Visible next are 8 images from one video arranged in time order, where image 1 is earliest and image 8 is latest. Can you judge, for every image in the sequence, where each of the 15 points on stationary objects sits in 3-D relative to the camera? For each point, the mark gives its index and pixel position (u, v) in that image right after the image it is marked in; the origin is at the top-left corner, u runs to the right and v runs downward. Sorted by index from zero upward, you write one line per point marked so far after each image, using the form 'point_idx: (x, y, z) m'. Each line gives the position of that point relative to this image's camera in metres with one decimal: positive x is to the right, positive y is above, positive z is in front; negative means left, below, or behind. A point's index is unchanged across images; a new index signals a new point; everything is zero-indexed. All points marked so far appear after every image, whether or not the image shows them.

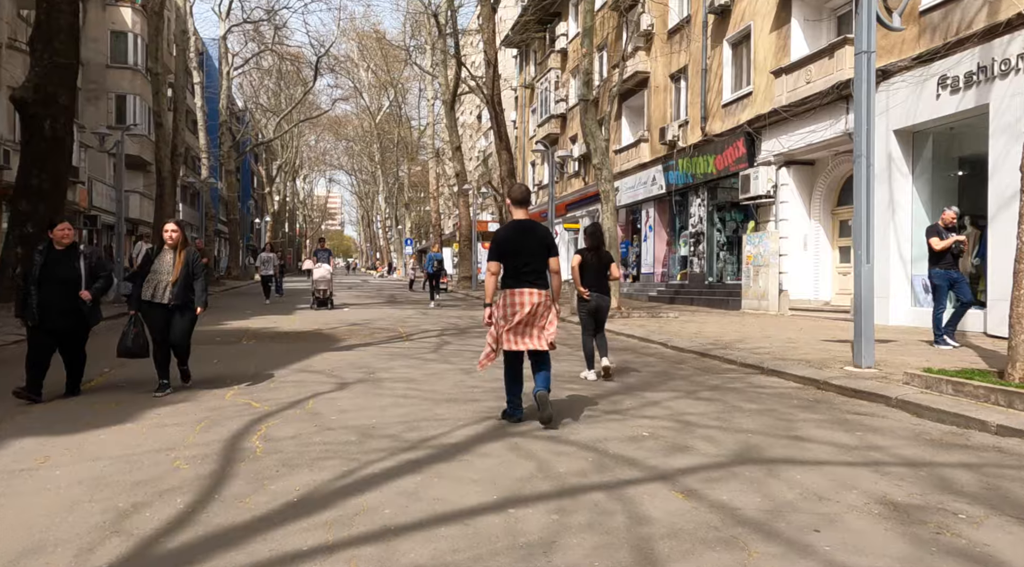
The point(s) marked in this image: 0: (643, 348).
0: (+1.7, -0.9, +10.8) m
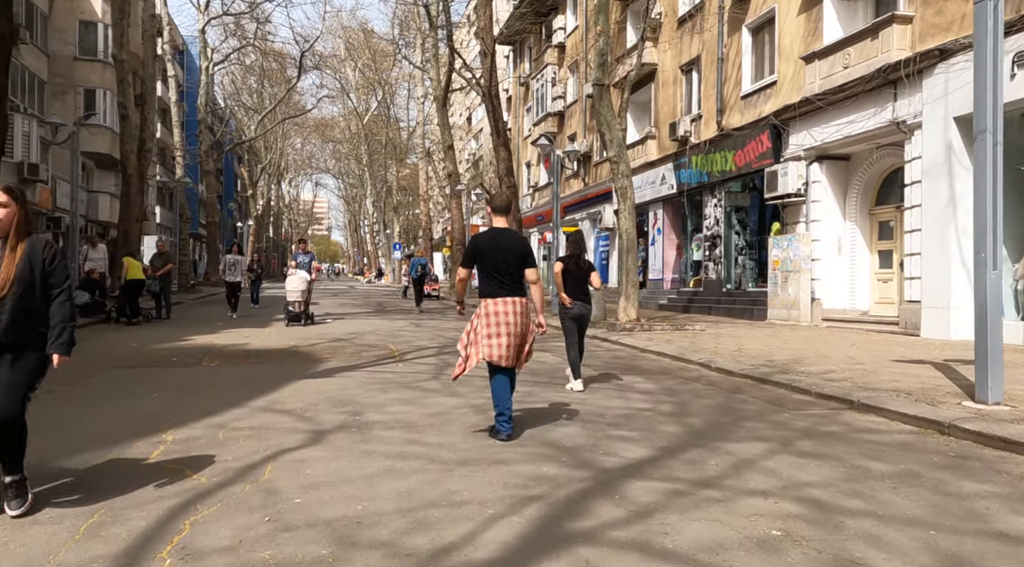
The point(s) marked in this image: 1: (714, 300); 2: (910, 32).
0: (+1.9, -1.0, +9.0) m
1: (+5.0, -0.4, +19.6) m
2: (+7.1, +4.5, +14.4) m
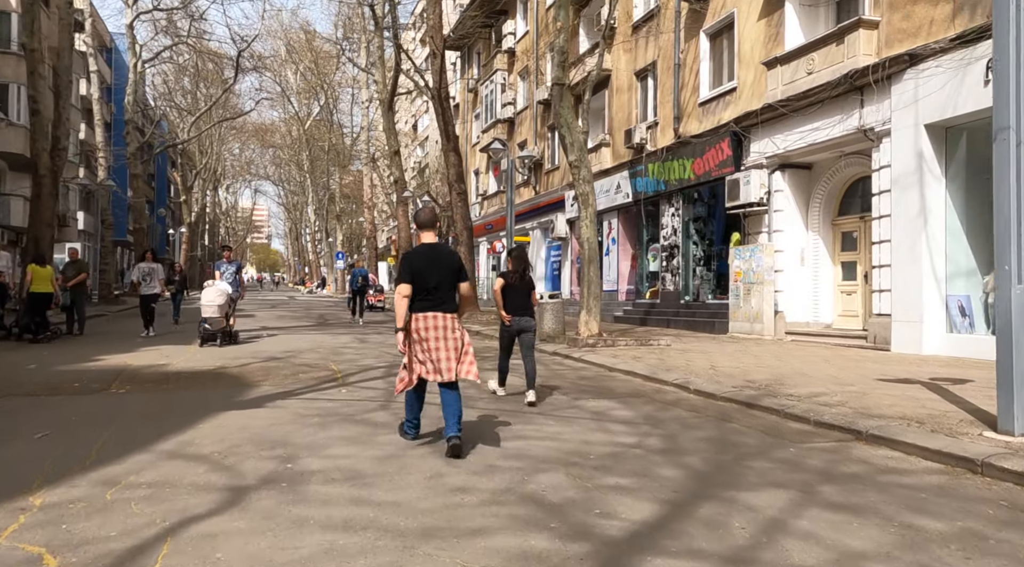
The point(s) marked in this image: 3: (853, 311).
0: (+1.5, -1.1, +8.2) m
1: (+3.8, -0.7, +19.0) m
2: (+6.3, +4.2, +13.9) m
3: (+6.4, -0.5, +15.2) m
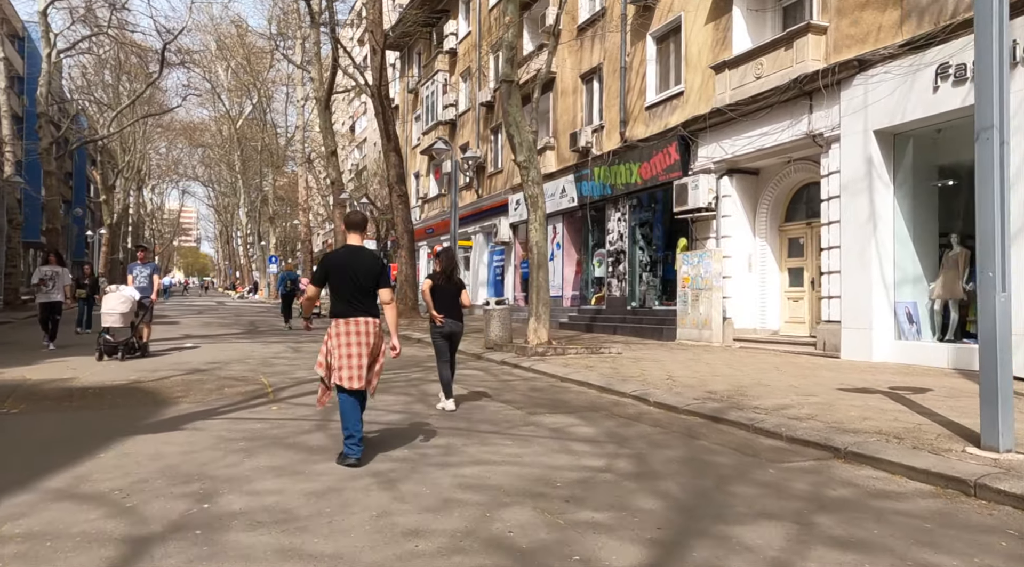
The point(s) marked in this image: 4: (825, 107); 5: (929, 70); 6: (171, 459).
0: (+1.0, -1.2, +7.7) m
1: (+2.5, -0.8, +18.6) m
2: (+5.4, +4.1, +13.8) m
3: (+5.4, -0.6, +15.0) m
4: (+5.3, +3.0, +13.6) m
5: (+6.1, +3.1, +11.8) m
6: (-1.9, -1.0, +4.5) m
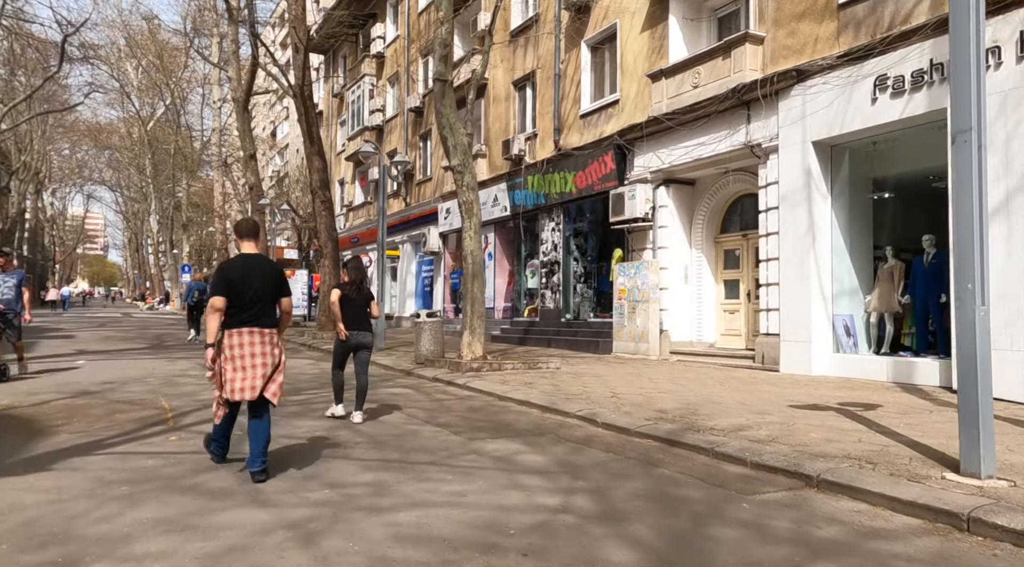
0: (+0.4, -1.3, +7.1) m
1: (+0.9, -1.1, +18.1) m
2: (+4.2, +3.9, +13.7) m
3: (+4.1, -0.9, +14.8) m
4: (+4.2, +2.8, +13.4) m
5: (+5.1, +2.9, +11.7) m
6: (-2.2, -1.0, +3.6) m
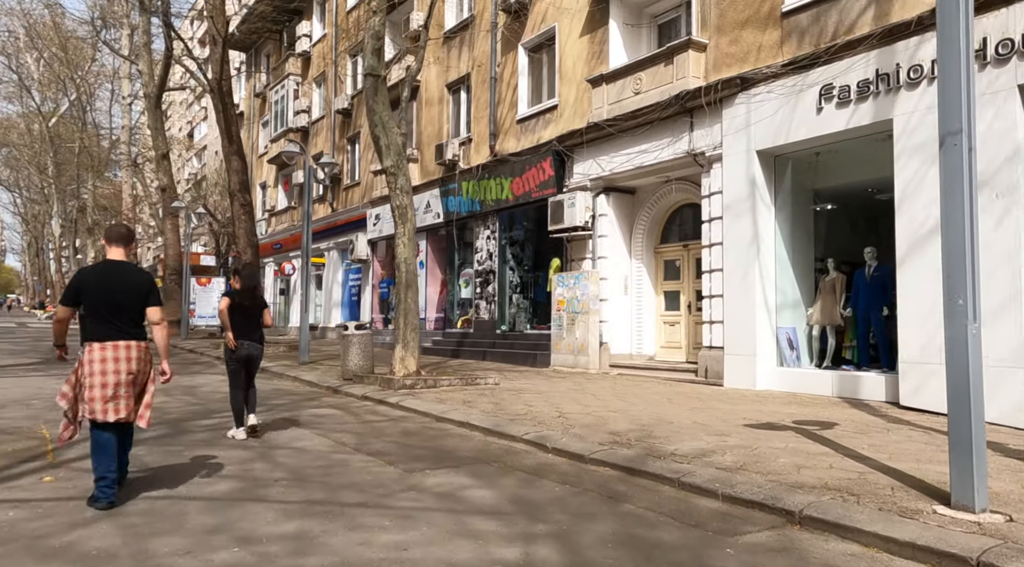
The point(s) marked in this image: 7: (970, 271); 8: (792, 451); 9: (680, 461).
0: (0.0, -1.4, +6.4) m
1: (-0.5, -1.3, +17.4) m
2: (+3.2, +3.7, +13.4) m
3: (+2.9, -1.1, +14.4) m
4: (+3.2, +2.6, +13.1) m
5: (+4.3, +2.7, +11.5) m
6: (-2.3, -1.1, +2.7) m
7: (+2.7, +0.1, +4.7) m
8: (+2.2, -1.3, +6.4) m
9: (+1.3, -1.3, +6.0) m
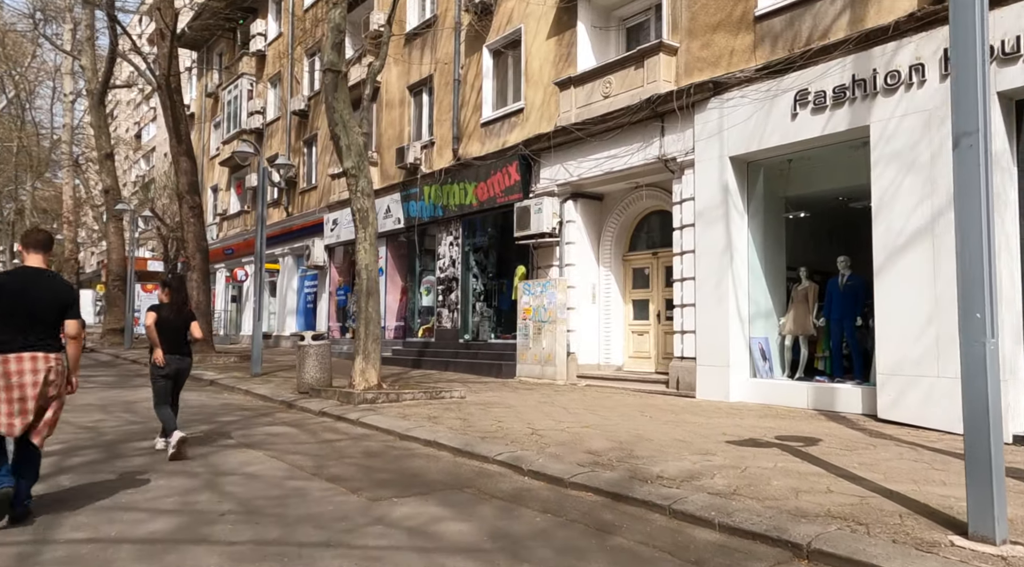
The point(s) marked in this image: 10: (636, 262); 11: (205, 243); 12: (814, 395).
0: (-0.2, -1.4, +5.9) m
1: (-1.3, -1.5, +16.9) m
2: (+2.7, +3.6, +13.1) m
3: (+2.3, -1.2, +14.1) m
4: (+2.6, +2.4, +12.8) m
5: (+3.8, +2.6, +11.2) m
6: (-2.3, -1.1, +2.1) m
7: (+2.6, 0.0, +4.4) m
8: (+2.0, -1.4, +6.0) m
9: (+1.1, -1.4, +5.5) m
10: (+2.2, +0.4, +14.4) m
11: (-6.6, +0.9, +17.4) m
12: (+4.1, -1.5, +10.8) m
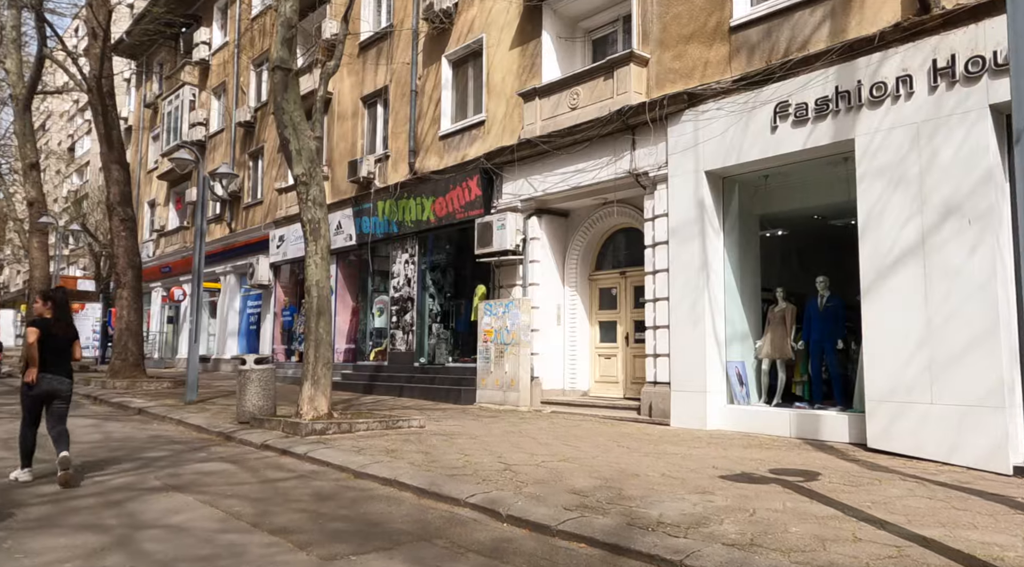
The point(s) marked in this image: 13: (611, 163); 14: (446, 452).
0: (-0.4, -1.5, +5.0) m
1: (-2.2, -1.9, +15.9) m
2: (+2.1, +3.2, +12.5) m
3: (+1.7, -1.6, +13.4) m
4: (+2.1, +2.1, +12.2) m
5: (+3.4, +2.3, +10.7) m
6: (-2.2, -1.0, +1.1) m
7: (+2.5, -0.1, +3.7) m
8: (+1.9, -1.5, +5.3) m
9: (+1.0, -1.5, +4.8) m
10: (+1.6, 0.0, +13.7) m
11: (-7.4, +0.5, +16.2) m
12: (+3.6, -1.8, +10.2) m
13: (+1.6, +1.9, +12.7) m
14: (-0.6, -1.6, +7.7) m
